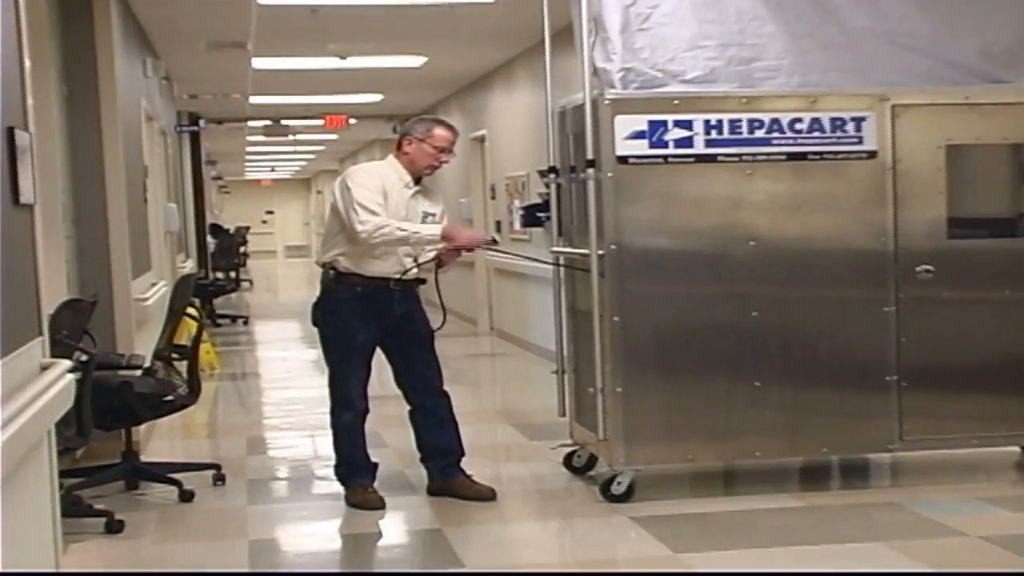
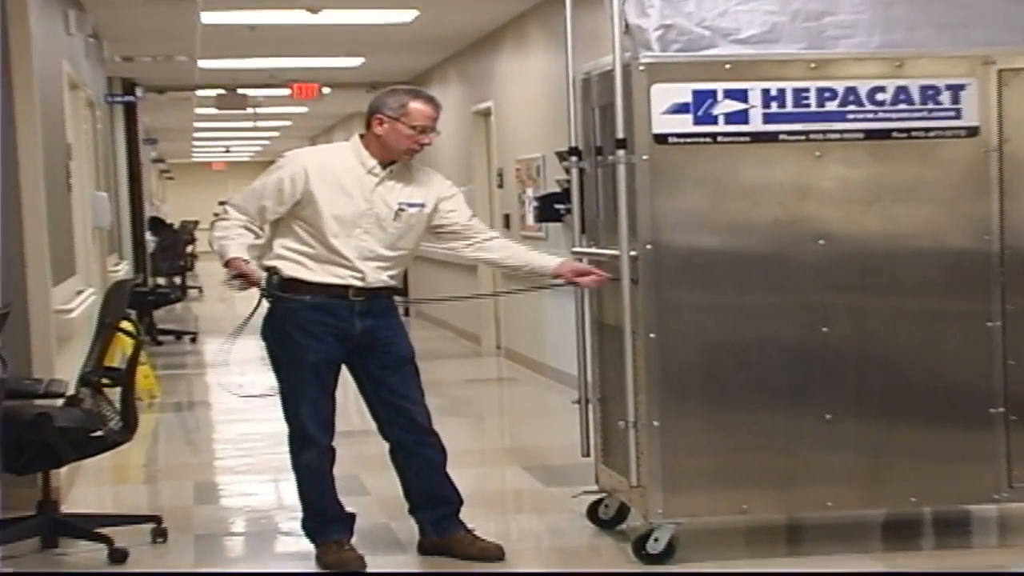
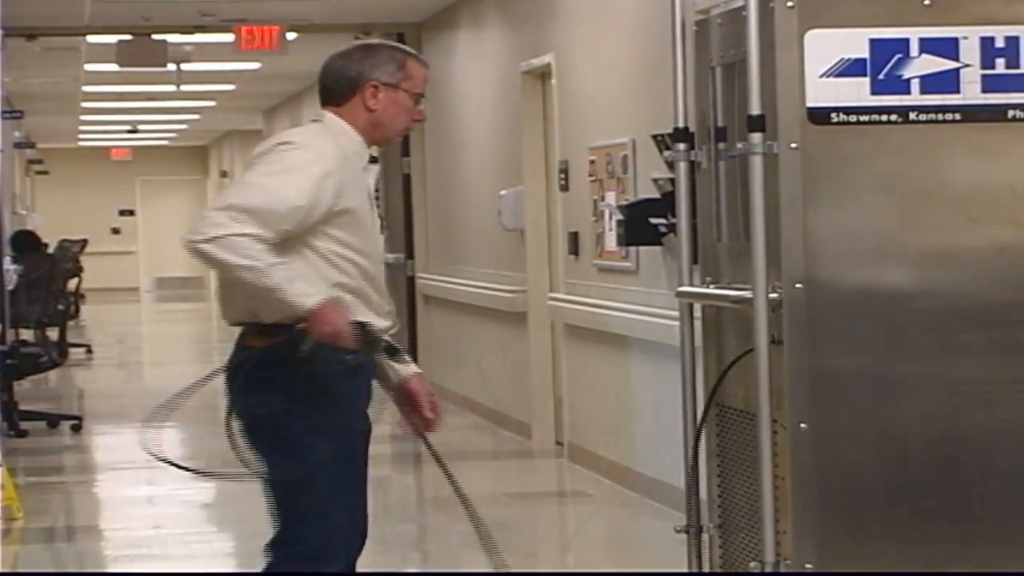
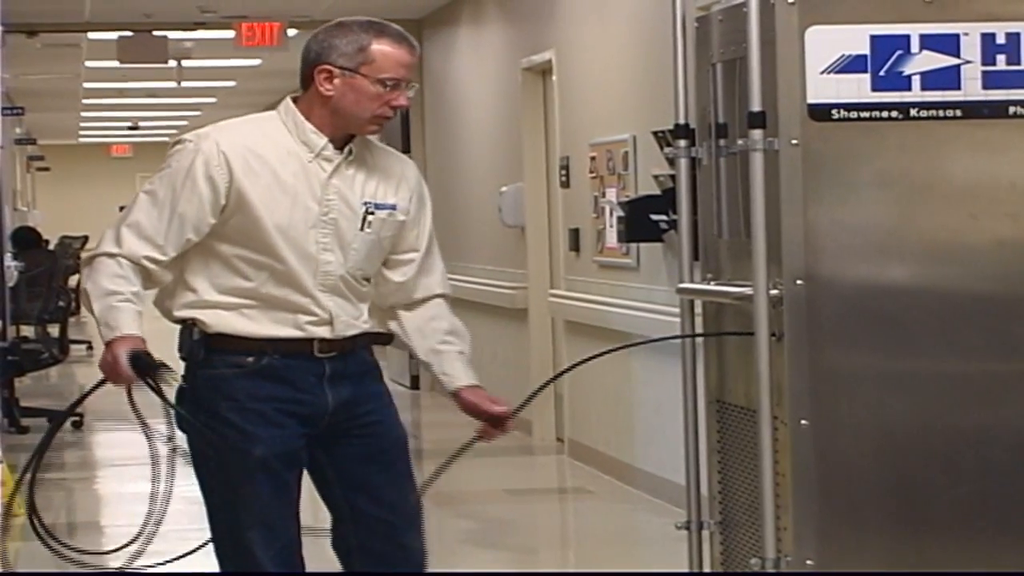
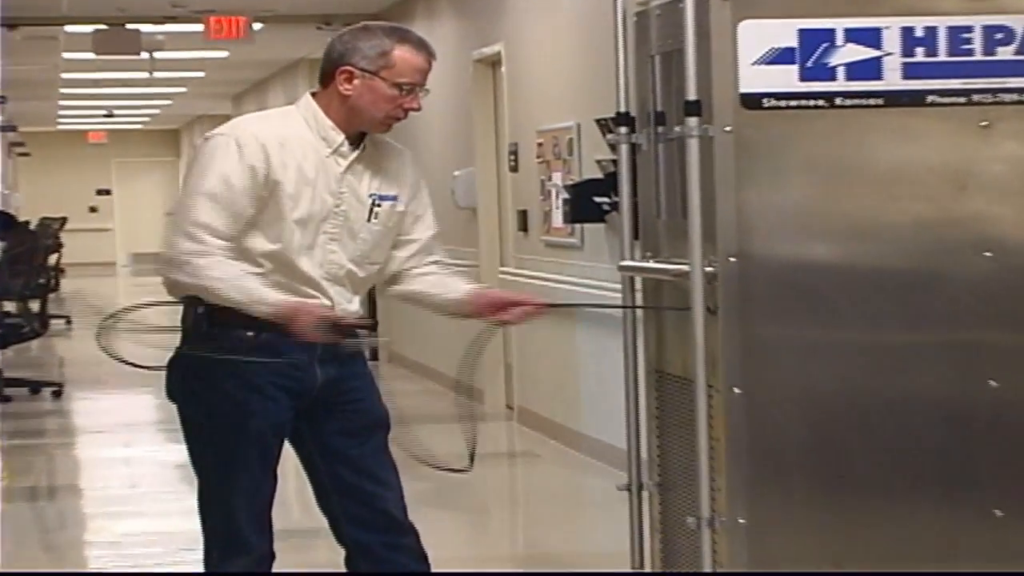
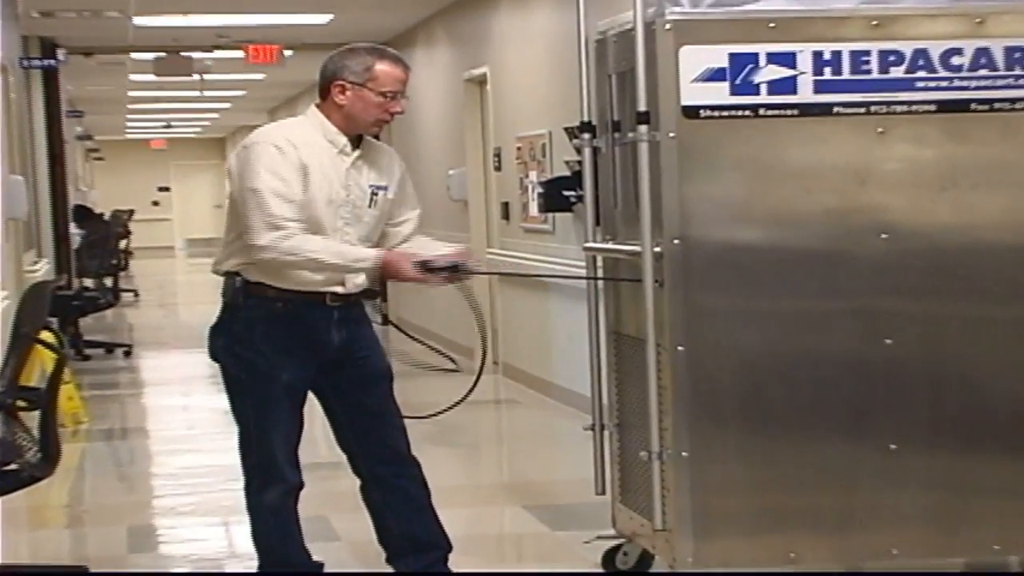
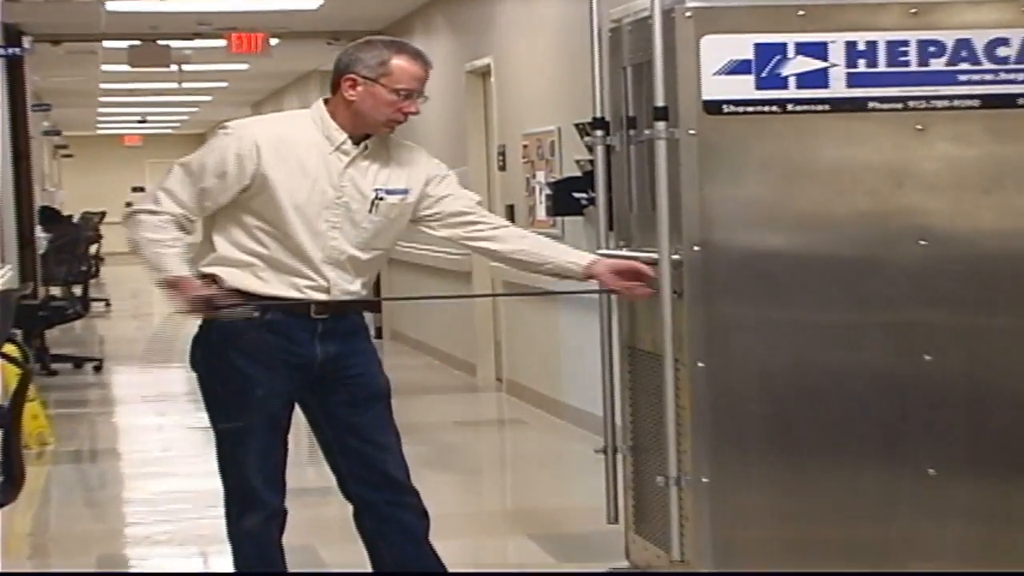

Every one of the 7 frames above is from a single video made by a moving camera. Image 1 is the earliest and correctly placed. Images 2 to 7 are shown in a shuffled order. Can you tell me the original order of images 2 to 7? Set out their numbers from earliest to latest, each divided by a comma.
2, 6, 7, 5, 4, 3
